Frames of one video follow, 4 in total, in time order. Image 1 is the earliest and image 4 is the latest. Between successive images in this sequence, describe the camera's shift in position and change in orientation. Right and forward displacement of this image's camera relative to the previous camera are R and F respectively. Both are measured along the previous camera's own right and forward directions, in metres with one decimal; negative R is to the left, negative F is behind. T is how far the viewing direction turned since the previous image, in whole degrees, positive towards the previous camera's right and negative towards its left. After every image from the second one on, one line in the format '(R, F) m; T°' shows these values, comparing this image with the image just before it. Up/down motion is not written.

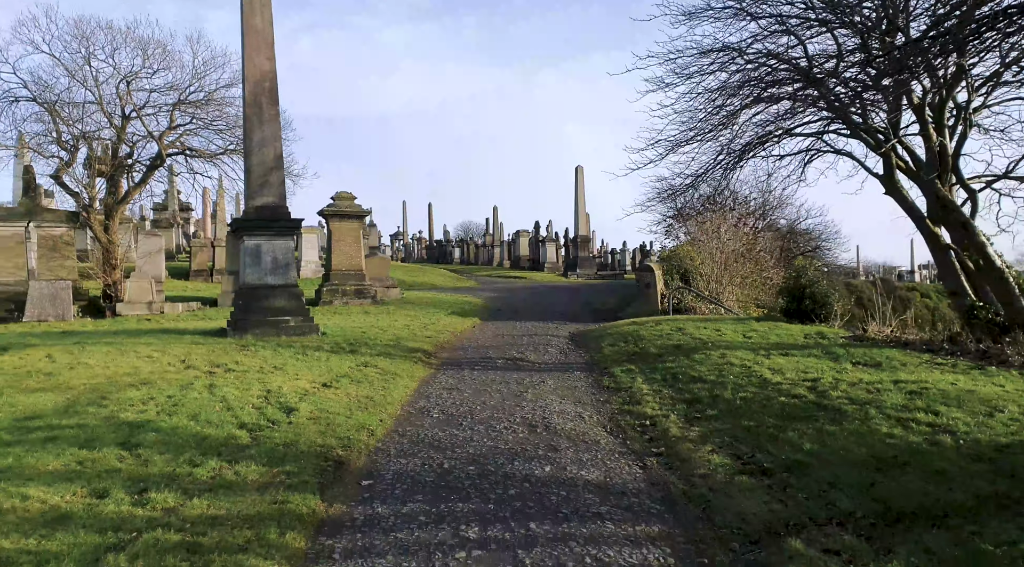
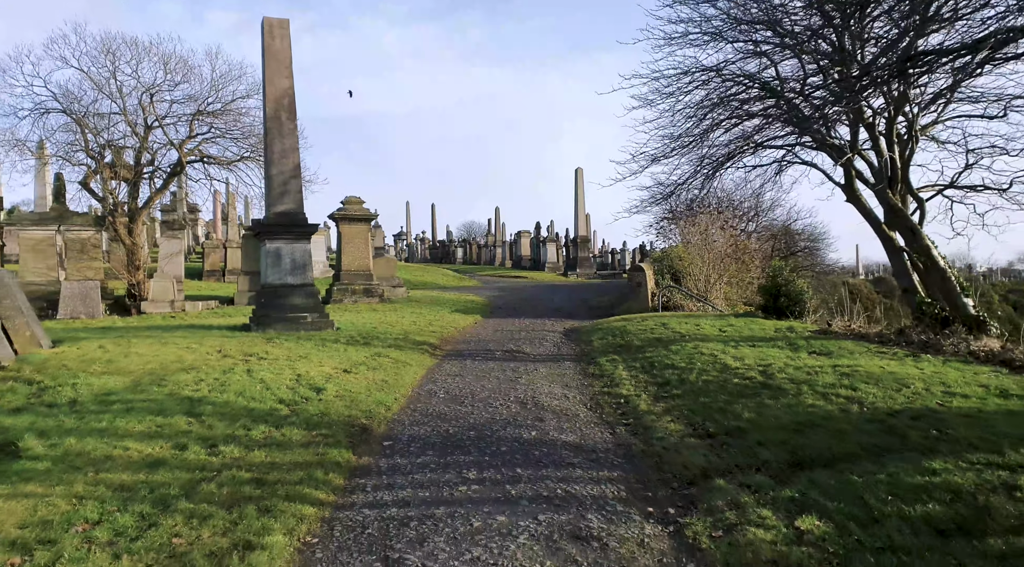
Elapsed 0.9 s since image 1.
(+0.1, -1.1) m; 0°
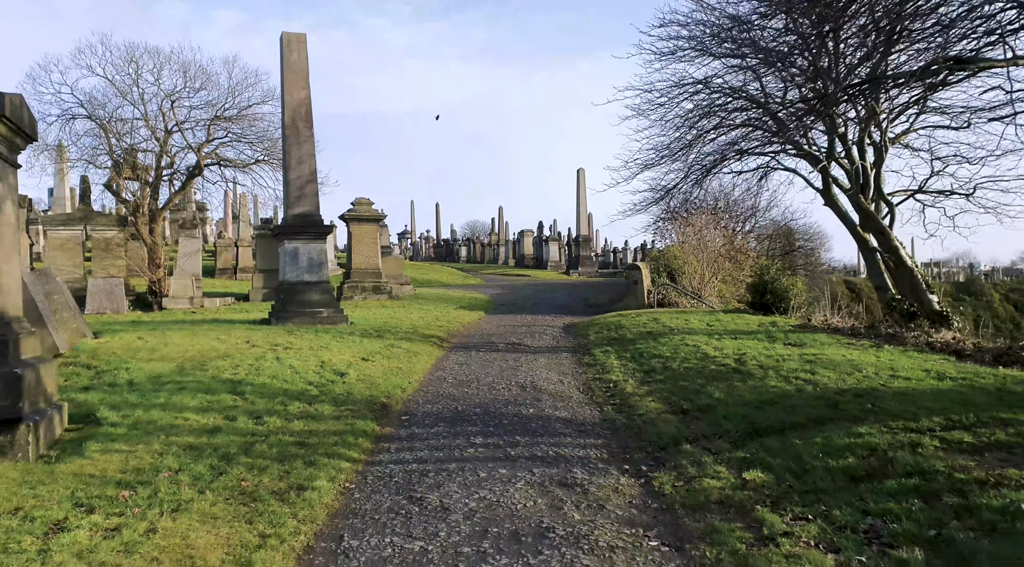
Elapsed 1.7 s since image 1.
(0.0, -0.9) m; 0°
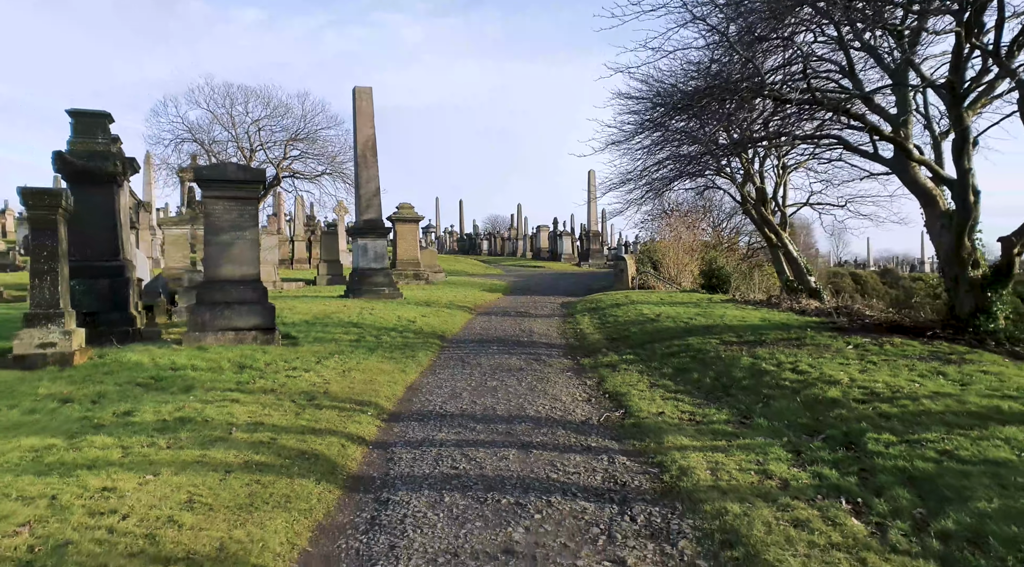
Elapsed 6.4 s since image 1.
(+0.3, -5.1) m; -2°
